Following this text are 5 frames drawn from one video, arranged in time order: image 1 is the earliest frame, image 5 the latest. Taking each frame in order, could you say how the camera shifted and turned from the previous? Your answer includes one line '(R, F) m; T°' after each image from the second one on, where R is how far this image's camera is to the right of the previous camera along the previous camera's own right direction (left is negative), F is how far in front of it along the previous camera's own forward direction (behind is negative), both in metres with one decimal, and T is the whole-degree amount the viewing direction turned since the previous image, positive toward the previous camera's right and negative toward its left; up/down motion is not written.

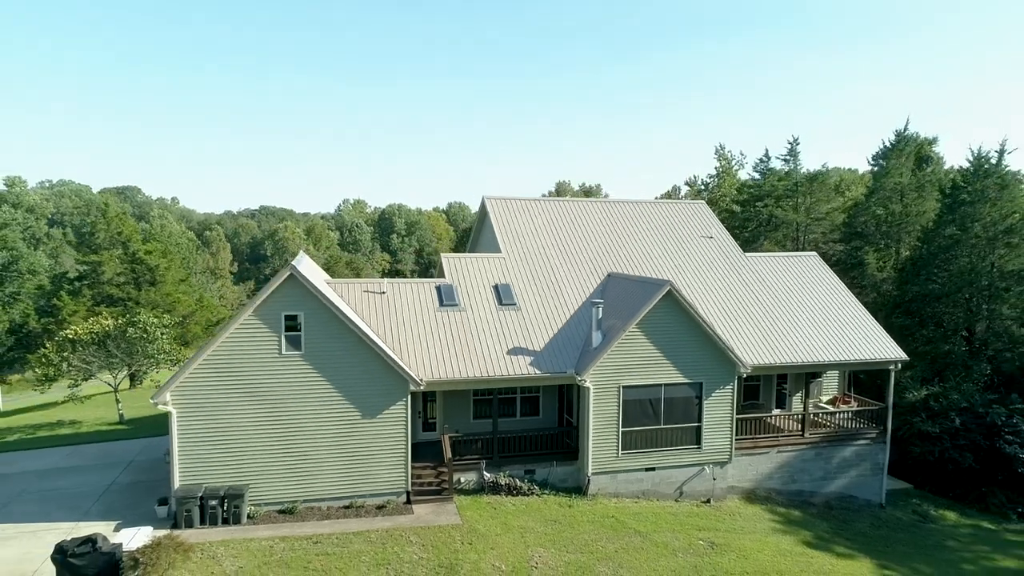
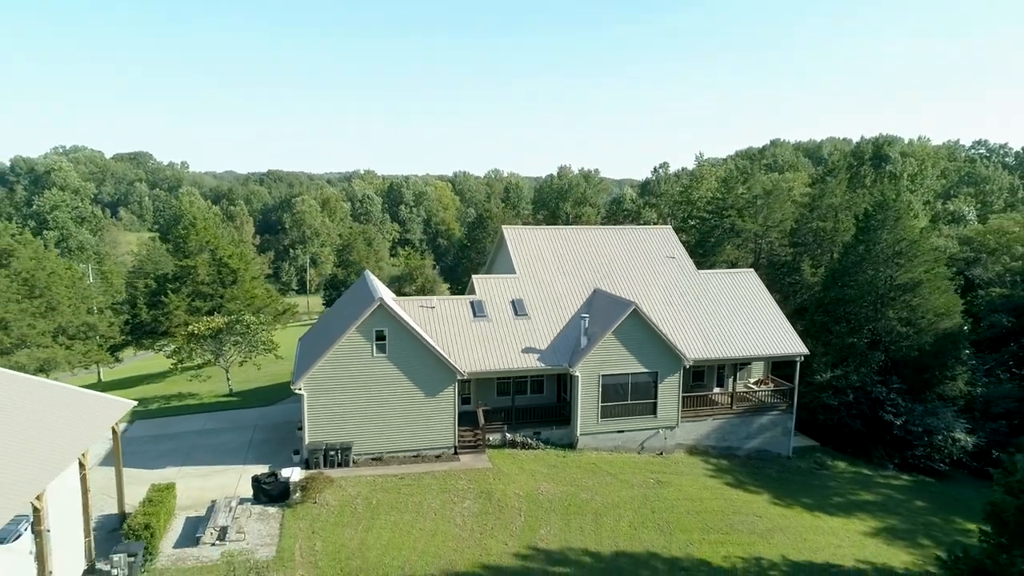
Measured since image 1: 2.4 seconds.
(-0.5, -7.5) m; 0°
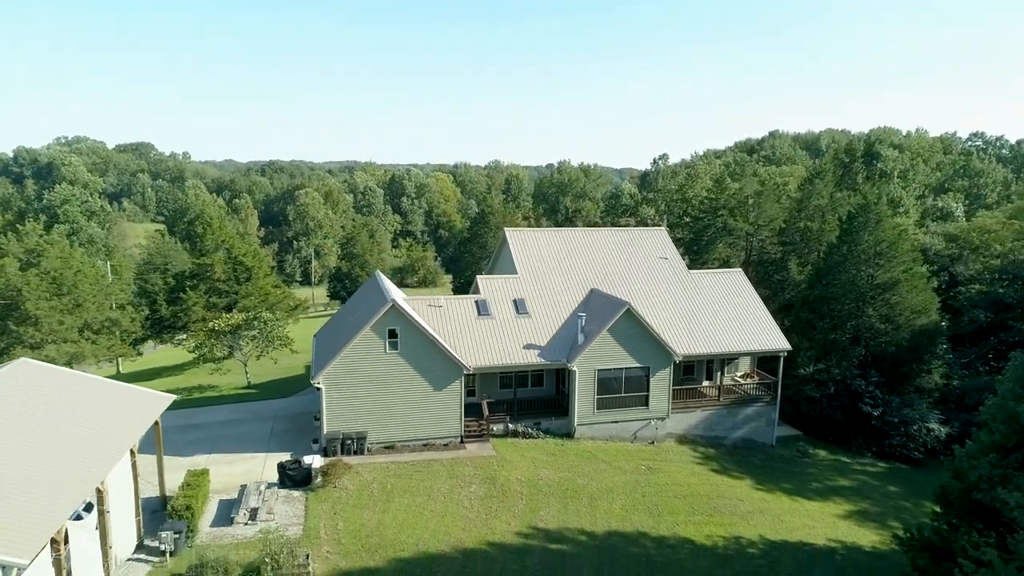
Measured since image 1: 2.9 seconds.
(-0.1, -1.9) m; 0°
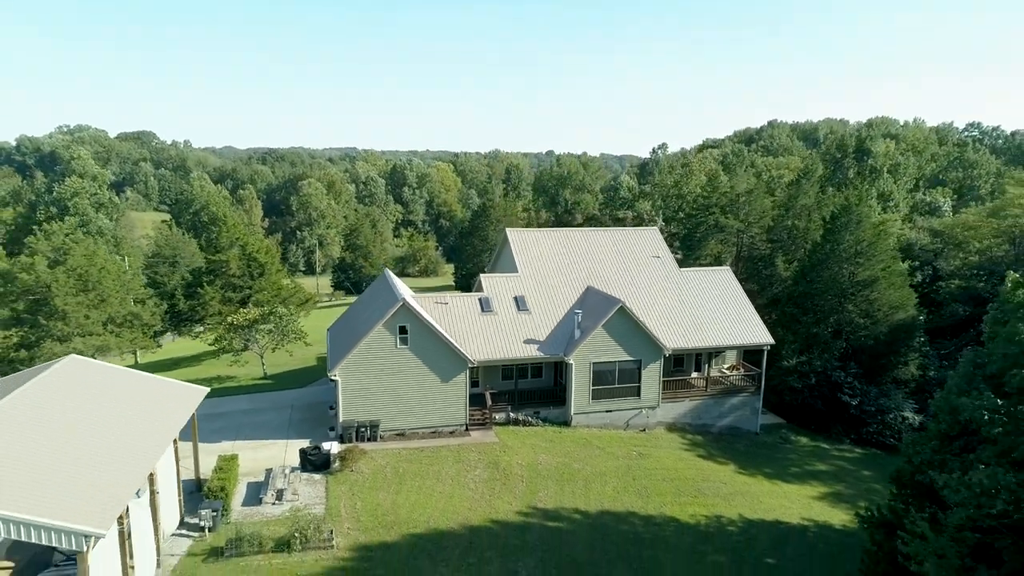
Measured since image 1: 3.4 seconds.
(-0.1, -2.0) m; 0°
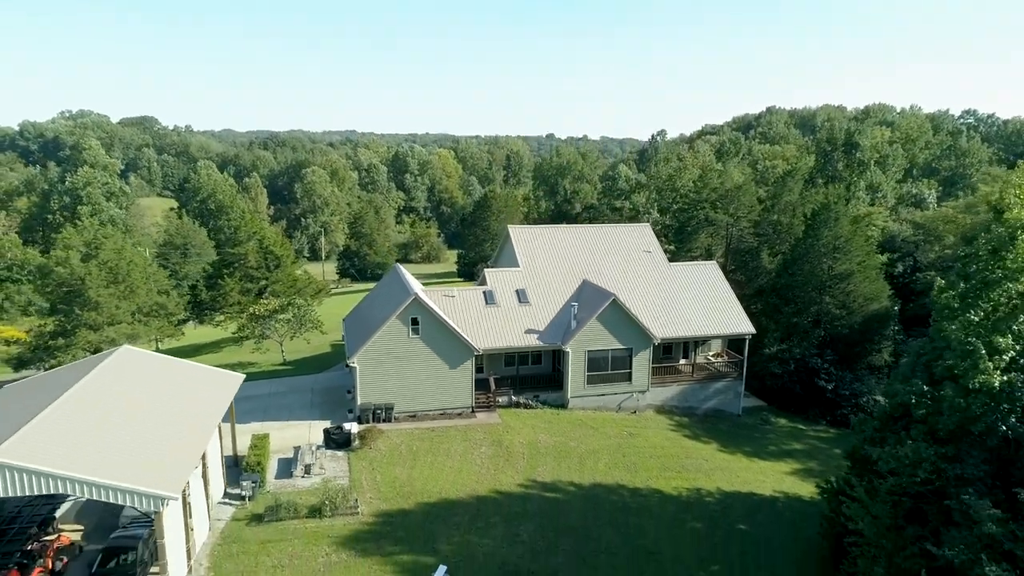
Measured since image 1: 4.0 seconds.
(-0.1, -2.6) m; 0°
